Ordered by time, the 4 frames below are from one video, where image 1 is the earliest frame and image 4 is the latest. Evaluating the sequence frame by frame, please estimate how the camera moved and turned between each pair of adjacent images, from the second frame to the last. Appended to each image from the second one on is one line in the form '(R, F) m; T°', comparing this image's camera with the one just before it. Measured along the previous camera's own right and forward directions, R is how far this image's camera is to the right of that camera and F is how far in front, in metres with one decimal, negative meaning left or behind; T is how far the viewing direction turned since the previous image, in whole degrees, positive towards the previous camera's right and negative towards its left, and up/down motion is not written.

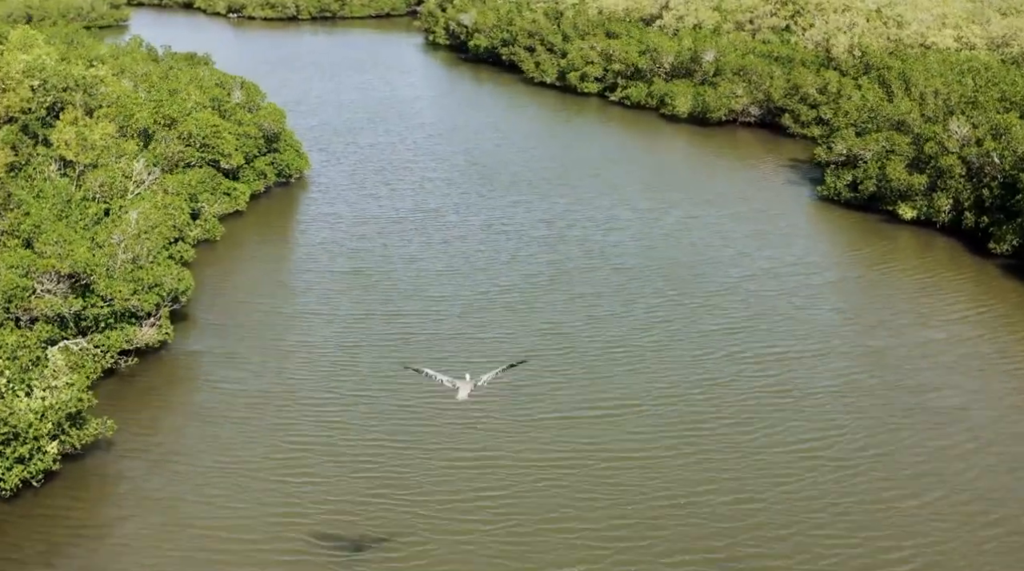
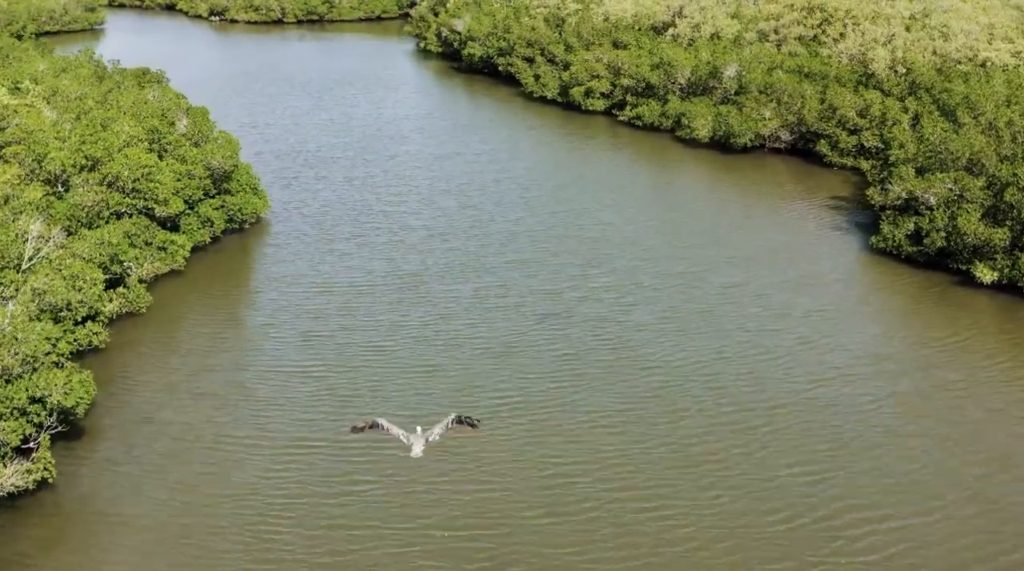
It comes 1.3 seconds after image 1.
(+0.1, +11.0) m; 0°
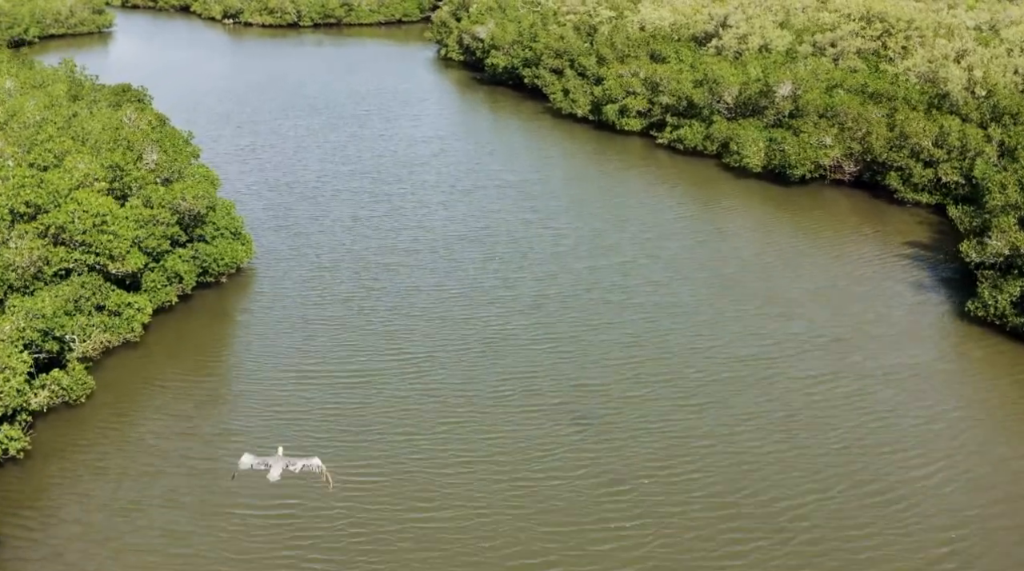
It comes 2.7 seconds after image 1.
(-0.1, +9.2) m; -1°
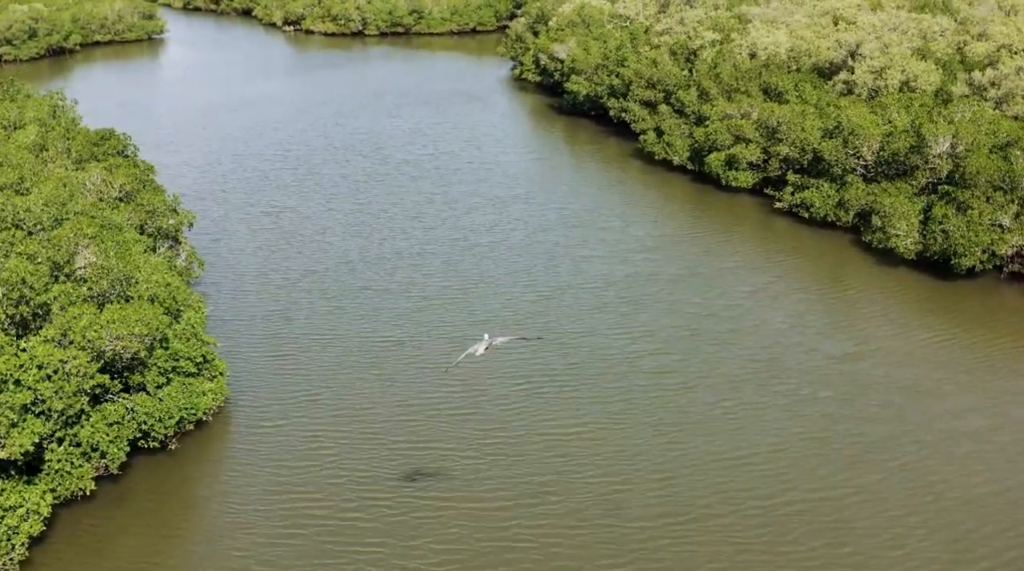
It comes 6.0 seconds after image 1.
(-0.1, +15.6) m; -3°
